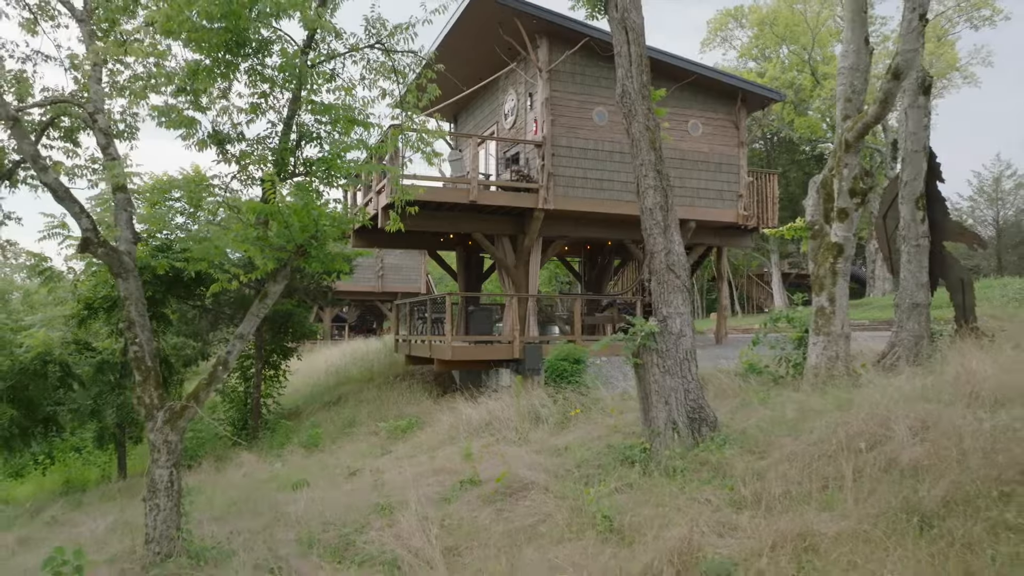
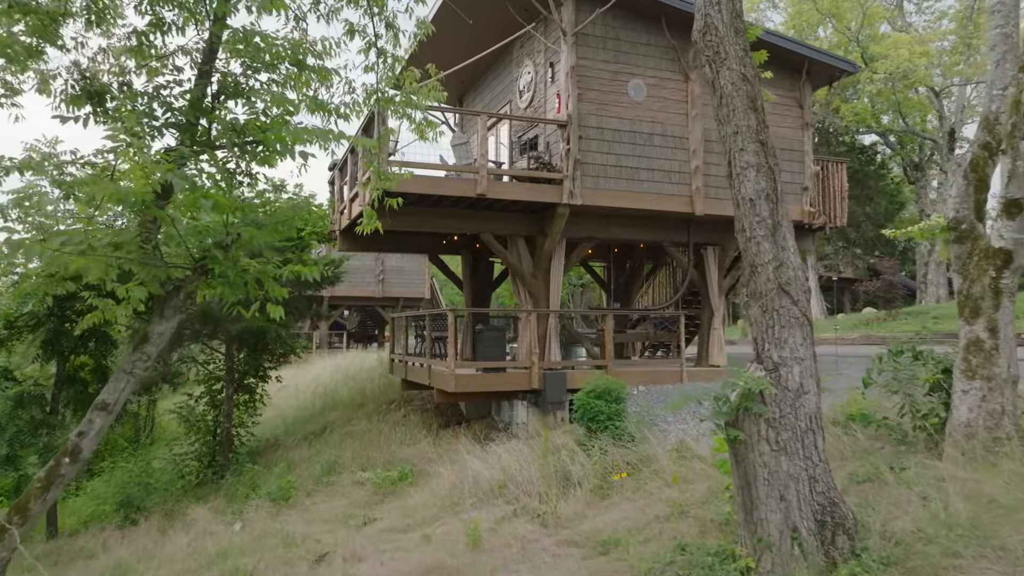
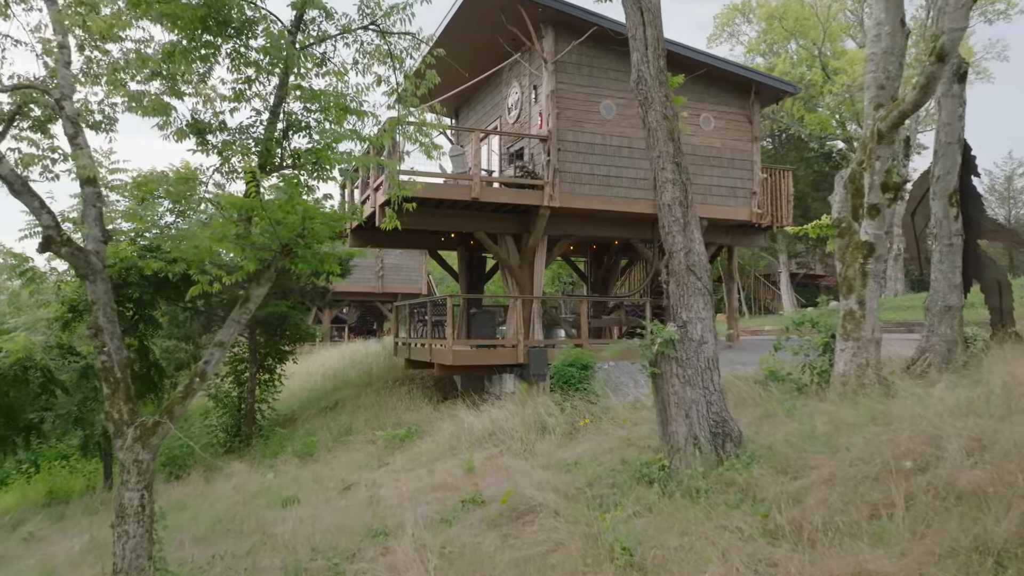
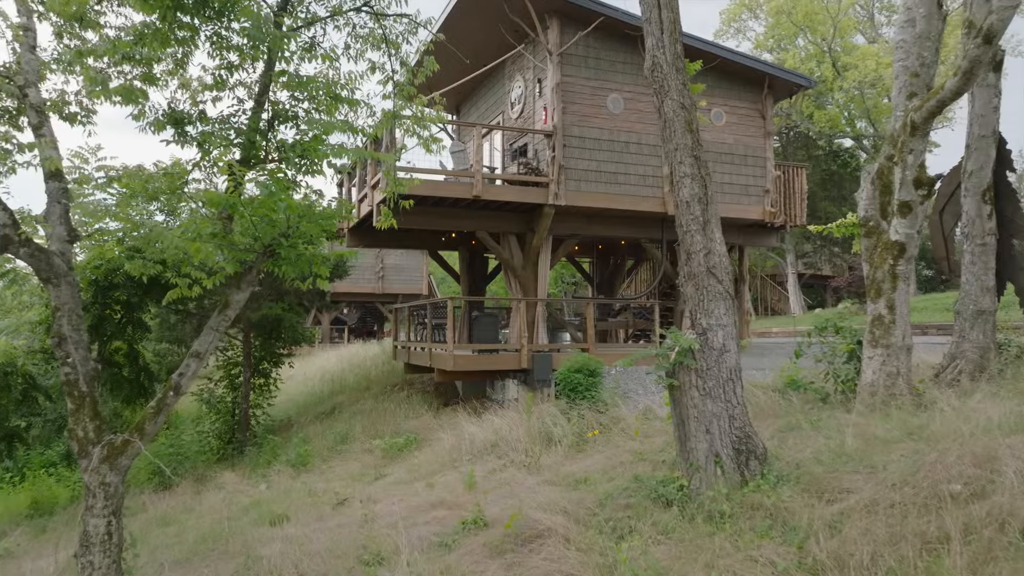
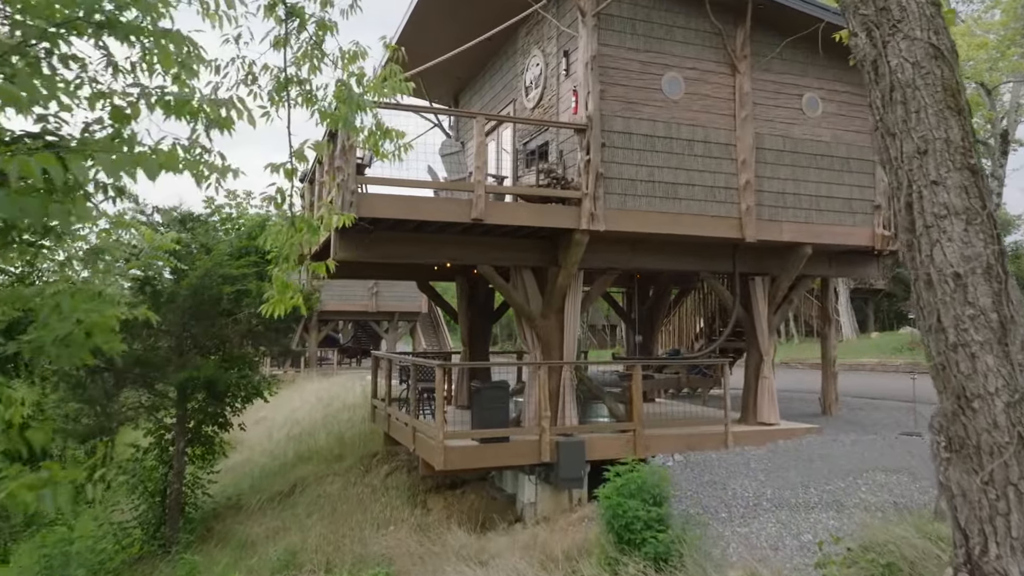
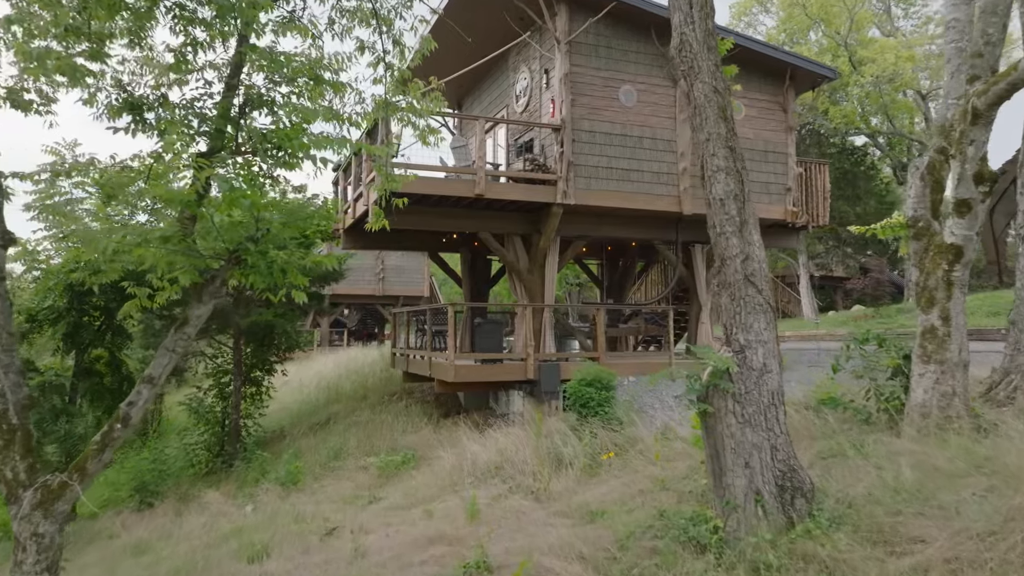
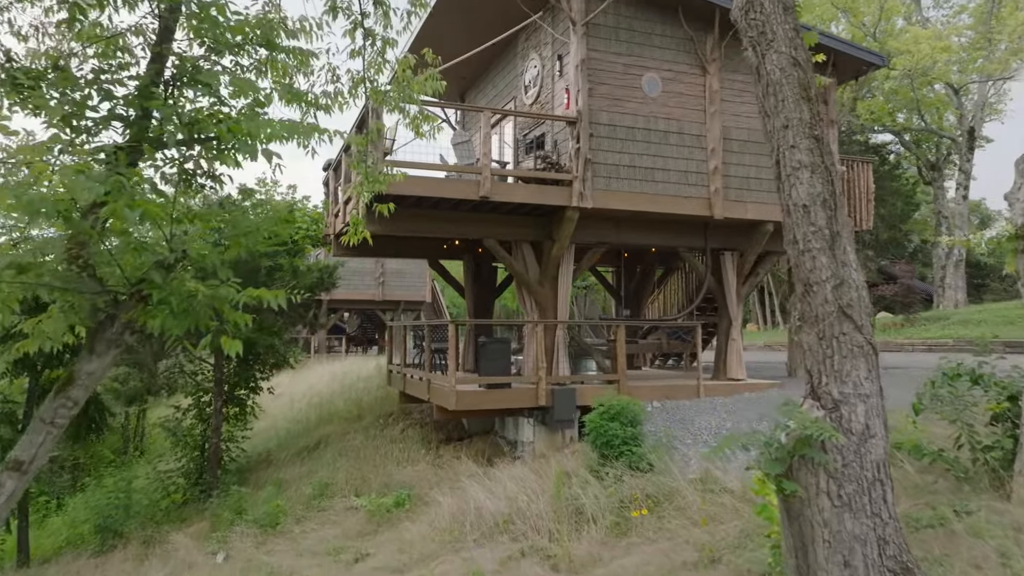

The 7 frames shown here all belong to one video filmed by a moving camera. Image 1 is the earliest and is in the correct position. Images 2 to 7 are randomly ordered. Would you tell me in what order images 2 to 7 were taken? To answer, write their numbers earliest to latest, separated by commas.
3, 4, 6, 2, 7, 5
